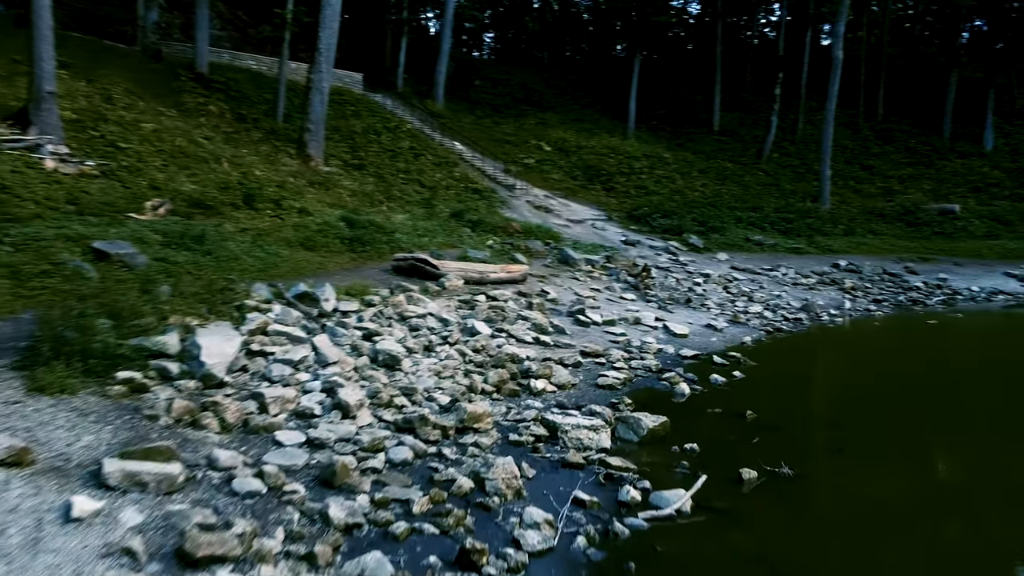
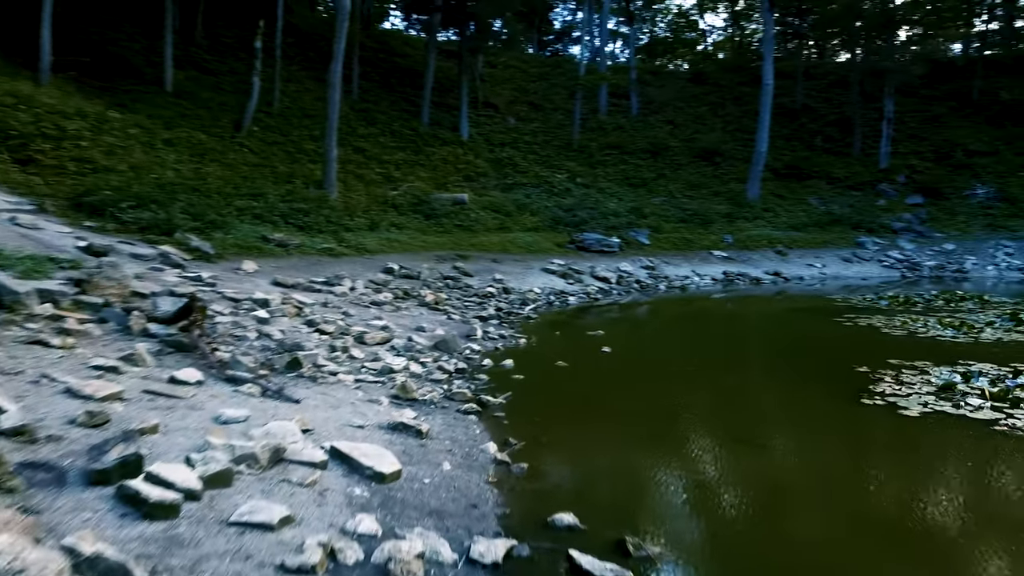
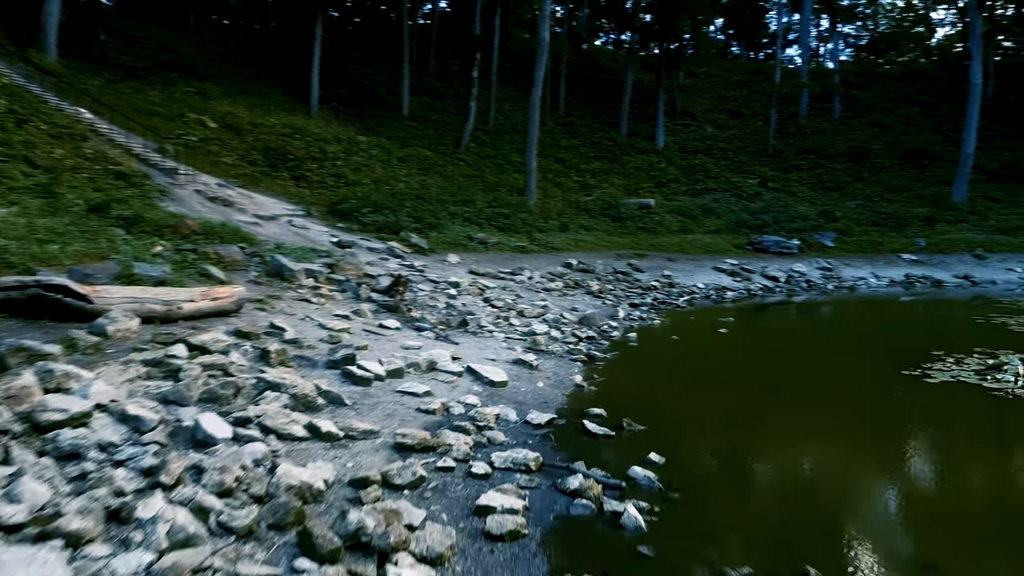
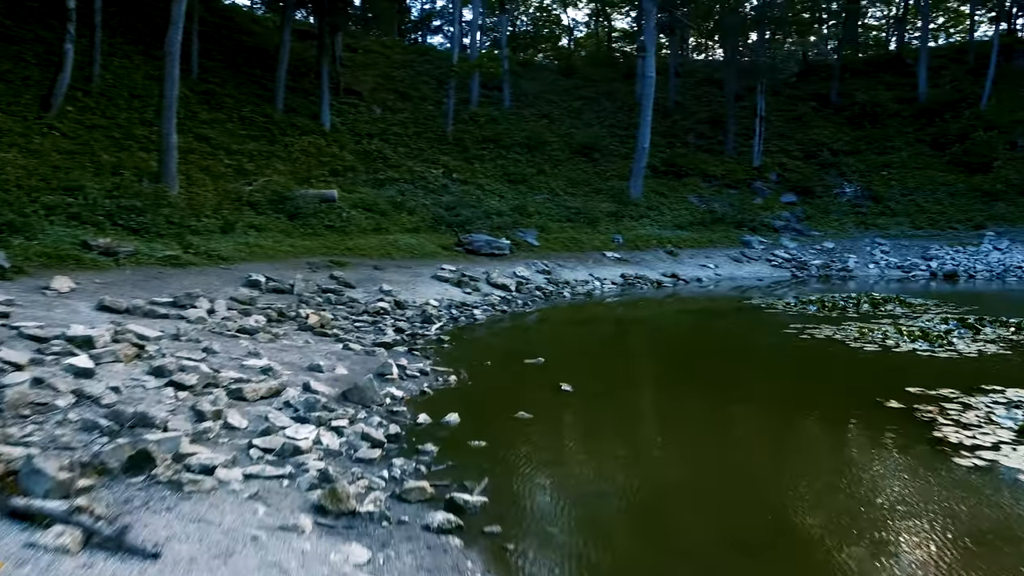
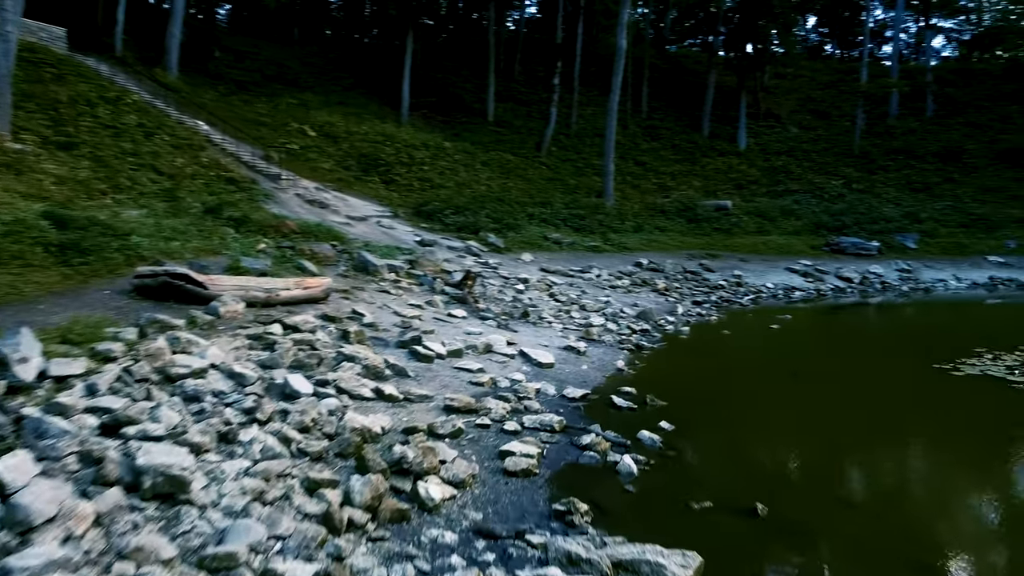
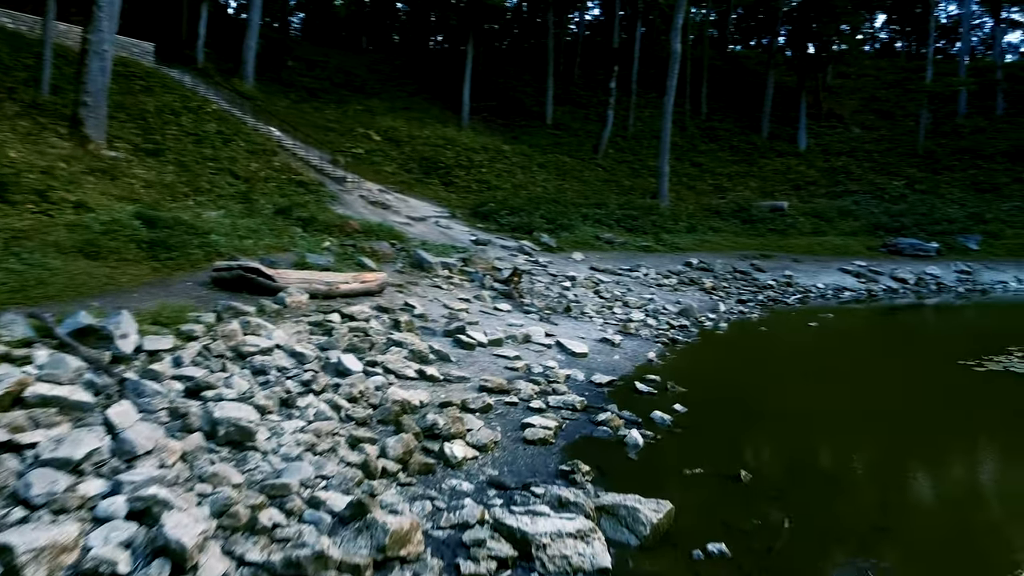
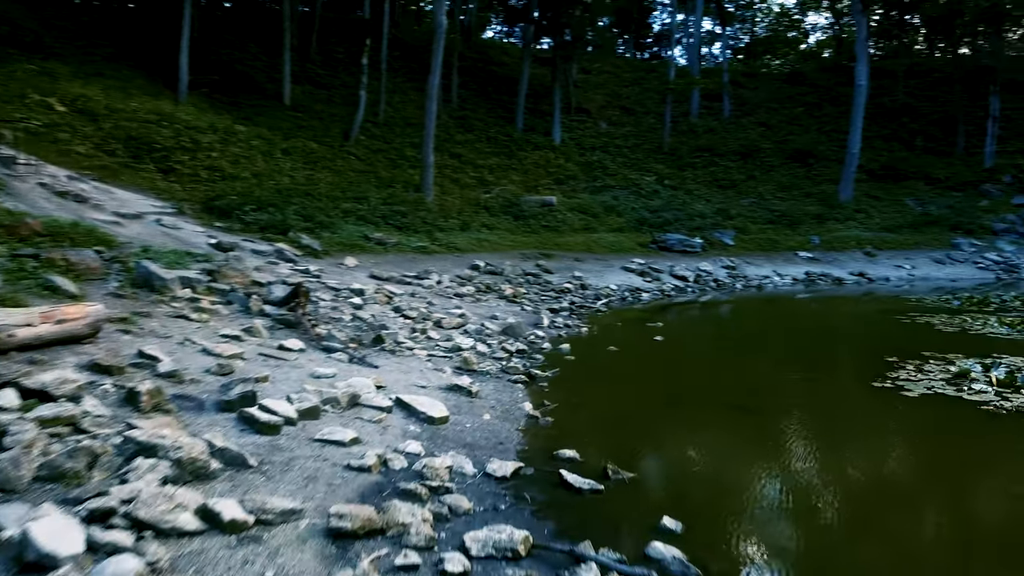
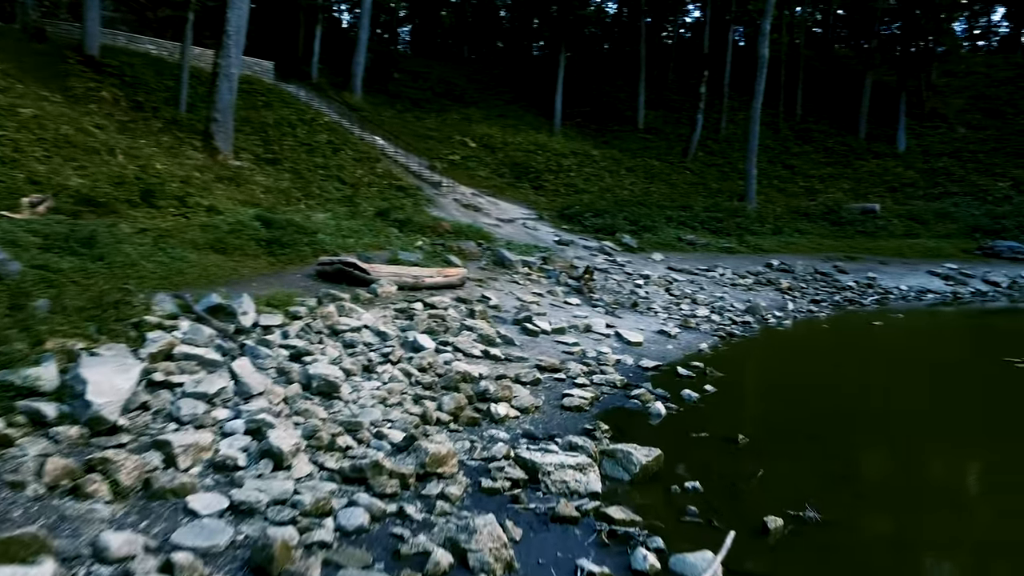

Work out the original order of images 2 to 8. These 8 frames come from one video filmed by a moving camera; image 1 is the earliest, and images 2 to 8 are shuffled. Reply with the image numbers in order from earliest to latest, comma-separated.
8, 6, 5, 3, 7, 2, 4
